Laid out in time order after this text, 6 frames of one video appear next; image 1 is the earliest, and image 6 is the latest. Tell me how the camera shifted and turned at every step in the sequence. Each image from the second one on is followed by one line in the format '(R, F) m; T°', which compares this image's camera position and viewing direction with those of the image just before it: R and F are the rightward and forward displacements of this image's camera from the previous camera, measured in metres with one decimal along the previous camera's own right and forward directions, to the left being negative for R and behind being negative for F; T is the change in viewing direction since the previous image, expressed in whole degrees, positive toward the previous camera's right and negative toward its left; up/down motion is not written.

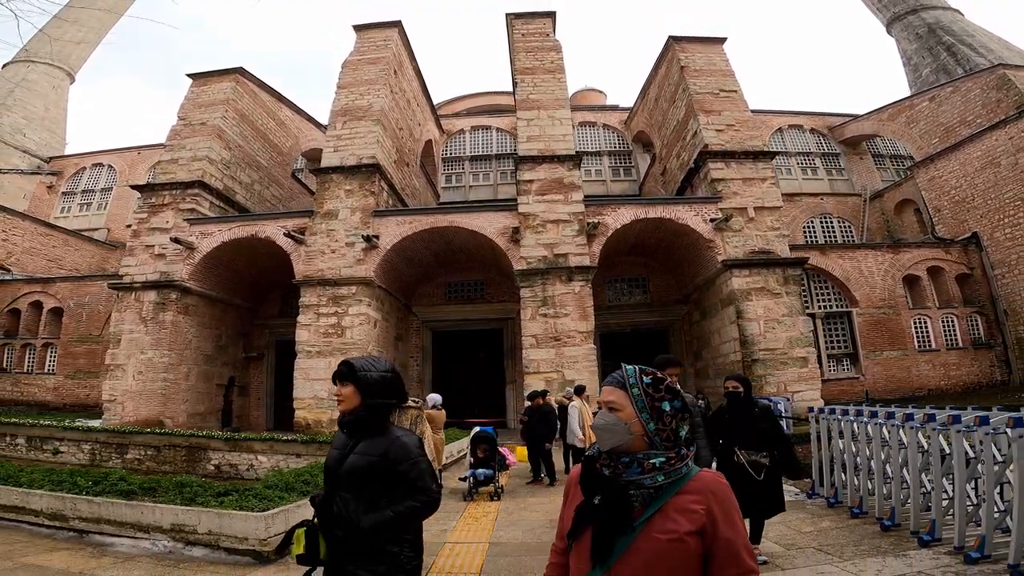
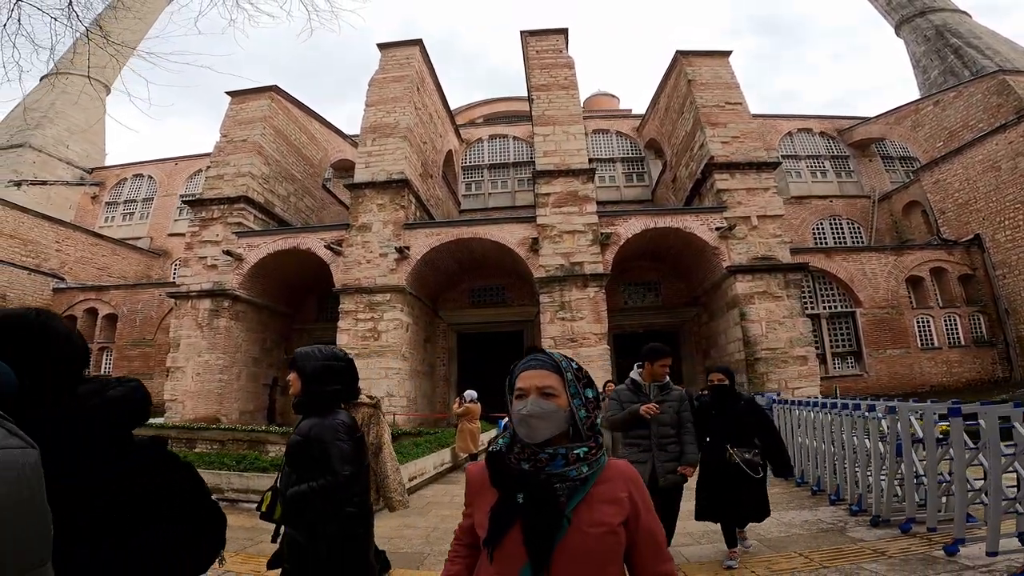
(-0.2, -0.9) m; -1°
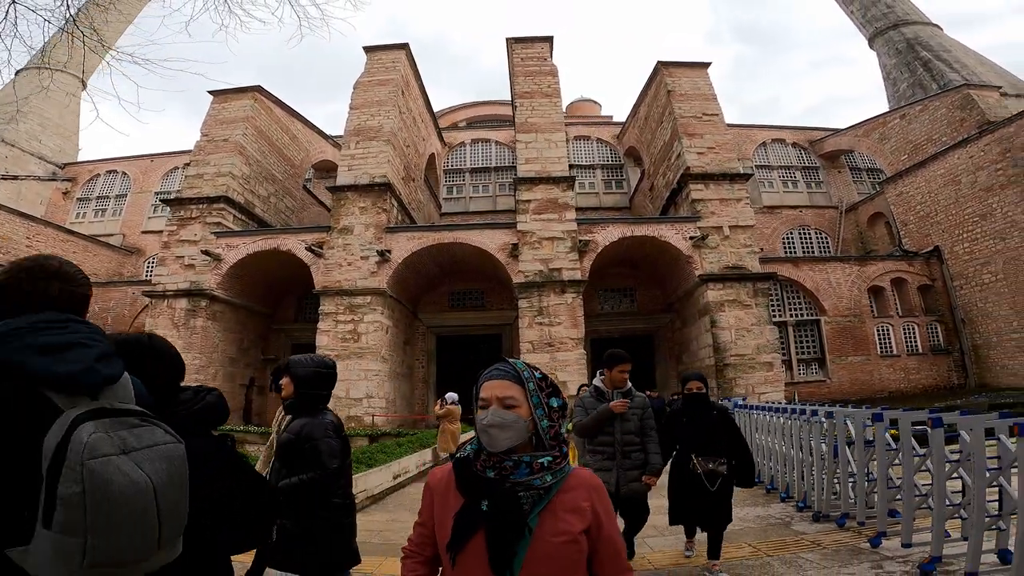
(0.0, -0.2) m; +2°
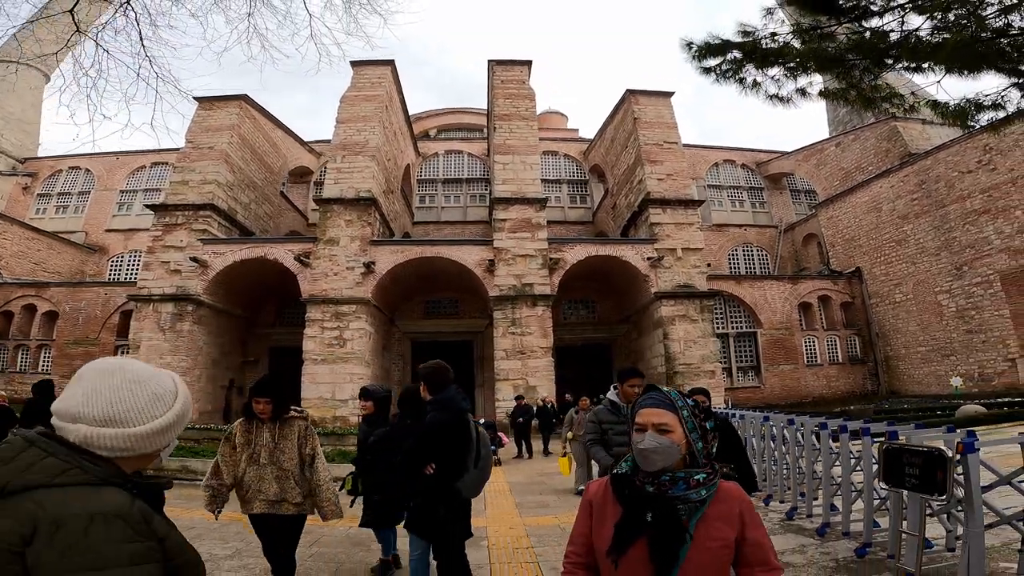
(-0.5, -1.1) m; +5°
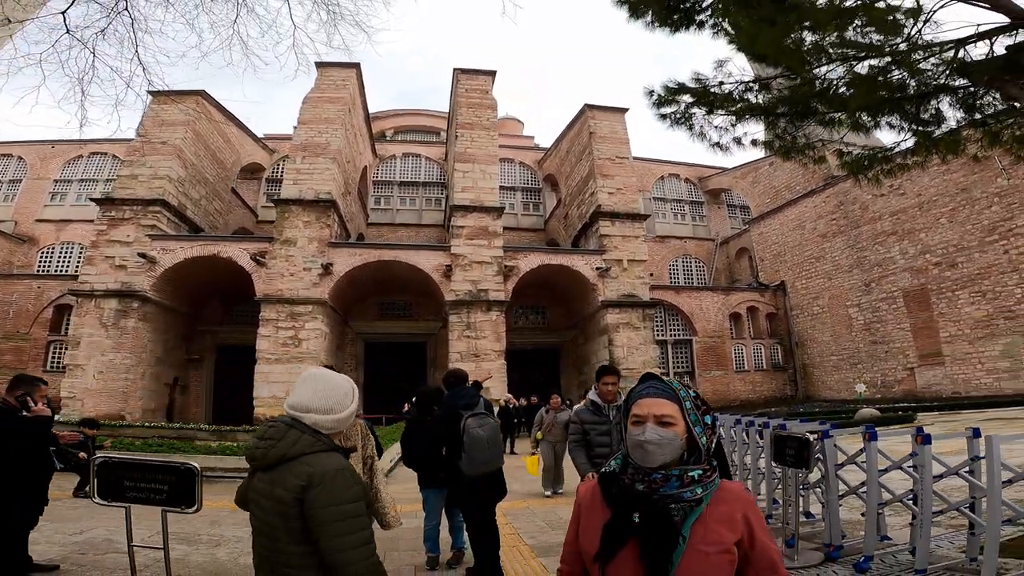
(-0.1, -0.6) m; +6°
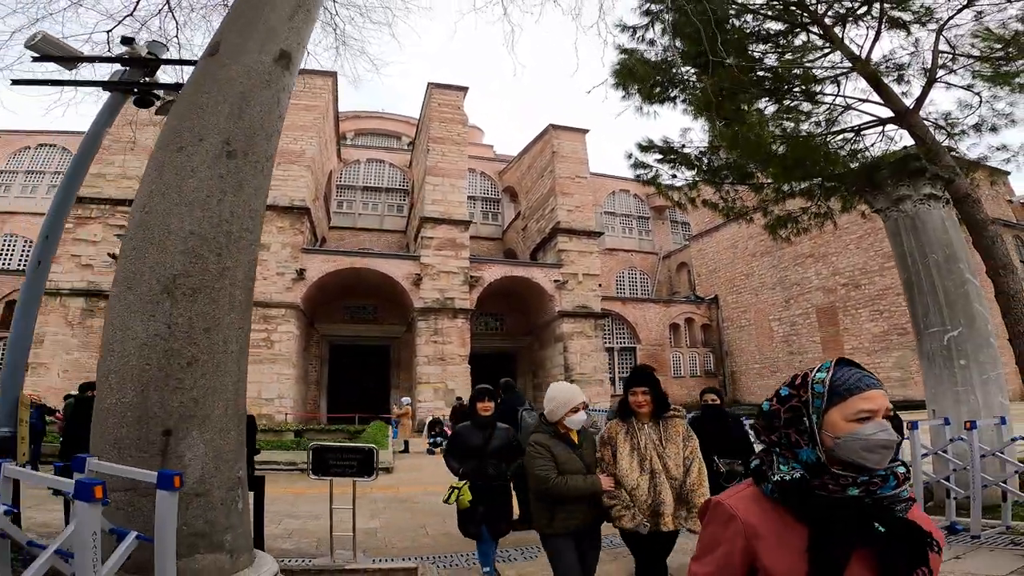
(-0.6, -1.0) m; +6°
